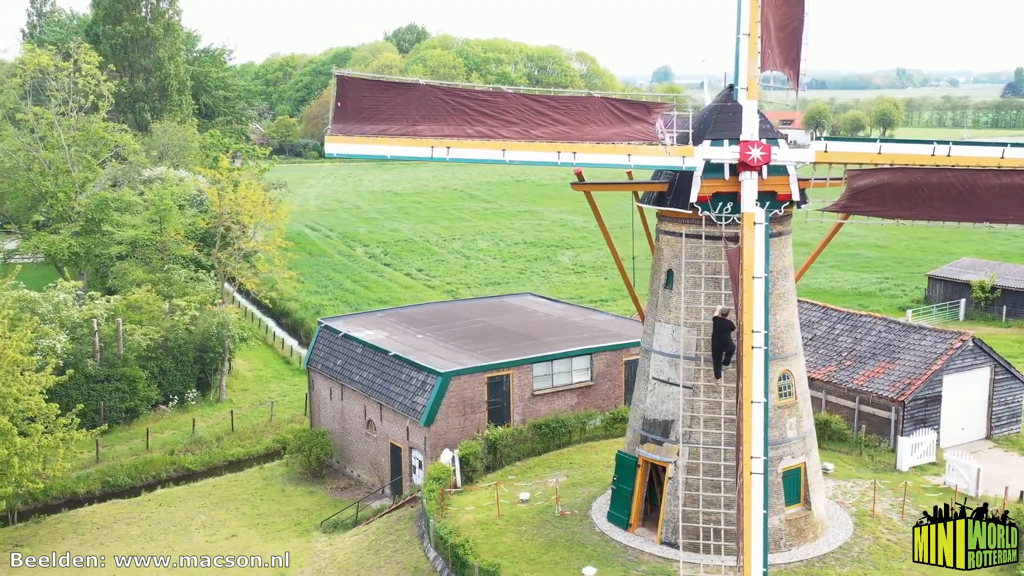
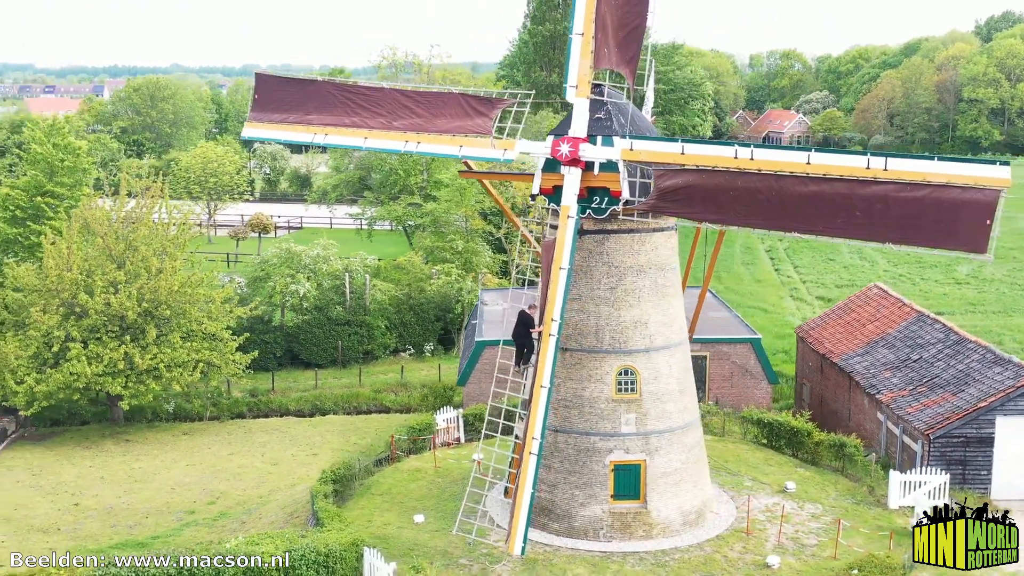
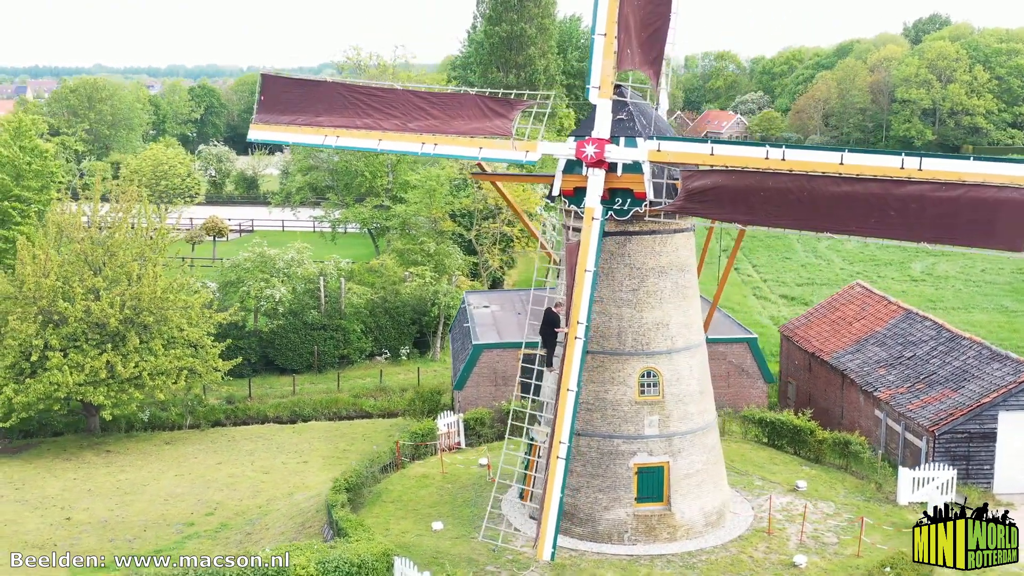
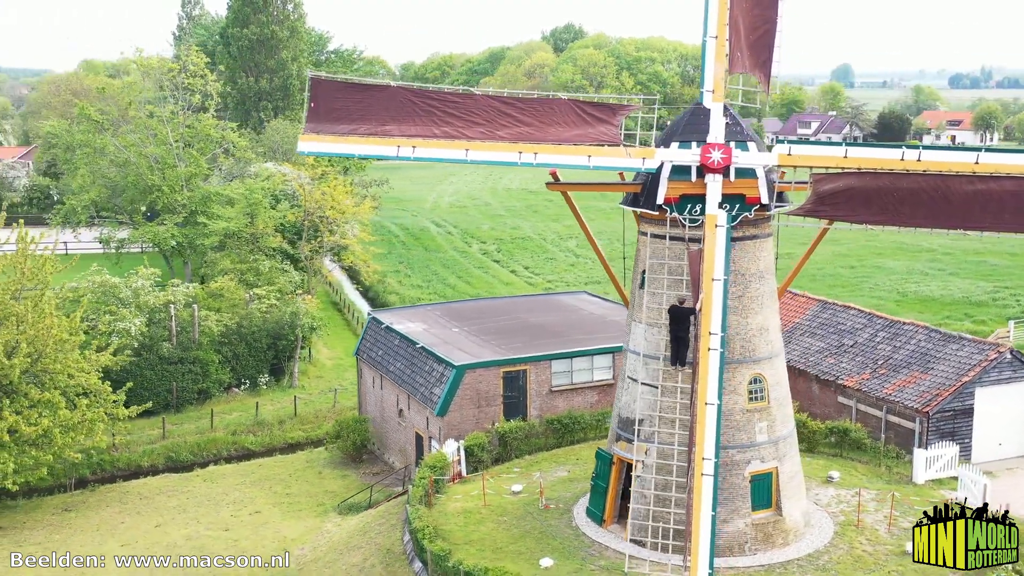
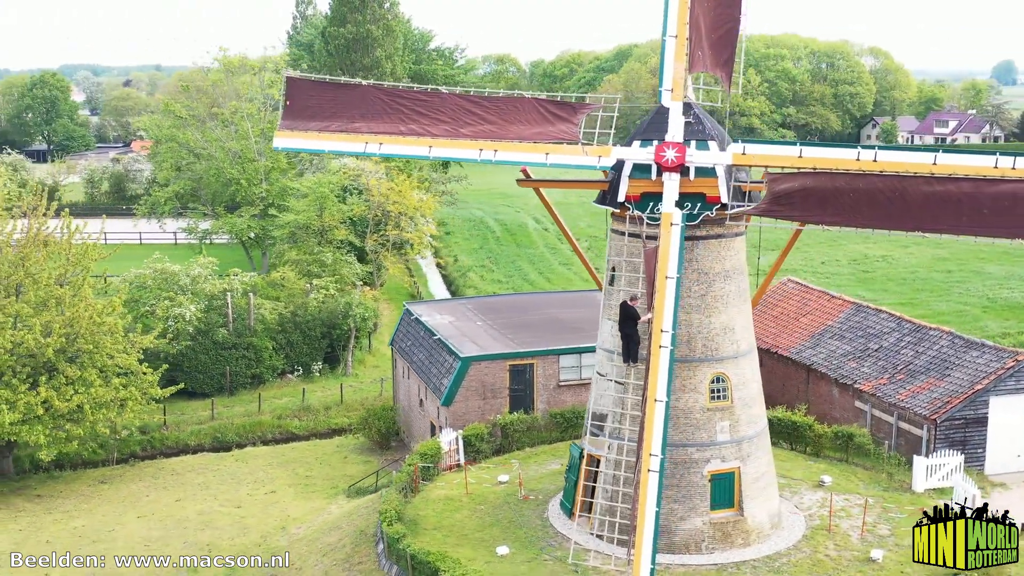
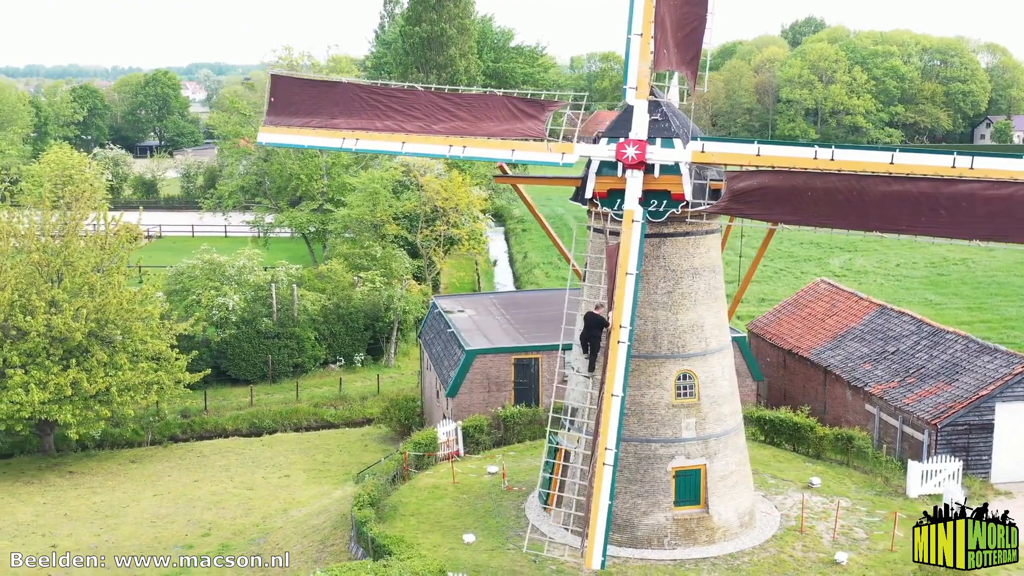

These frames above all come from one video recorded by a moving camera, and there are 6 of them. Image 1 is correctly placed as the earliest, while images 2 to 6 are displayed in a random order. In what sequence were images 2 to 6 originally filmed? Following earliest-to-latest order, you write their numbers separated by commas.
4, 5, 6, 3, 2
